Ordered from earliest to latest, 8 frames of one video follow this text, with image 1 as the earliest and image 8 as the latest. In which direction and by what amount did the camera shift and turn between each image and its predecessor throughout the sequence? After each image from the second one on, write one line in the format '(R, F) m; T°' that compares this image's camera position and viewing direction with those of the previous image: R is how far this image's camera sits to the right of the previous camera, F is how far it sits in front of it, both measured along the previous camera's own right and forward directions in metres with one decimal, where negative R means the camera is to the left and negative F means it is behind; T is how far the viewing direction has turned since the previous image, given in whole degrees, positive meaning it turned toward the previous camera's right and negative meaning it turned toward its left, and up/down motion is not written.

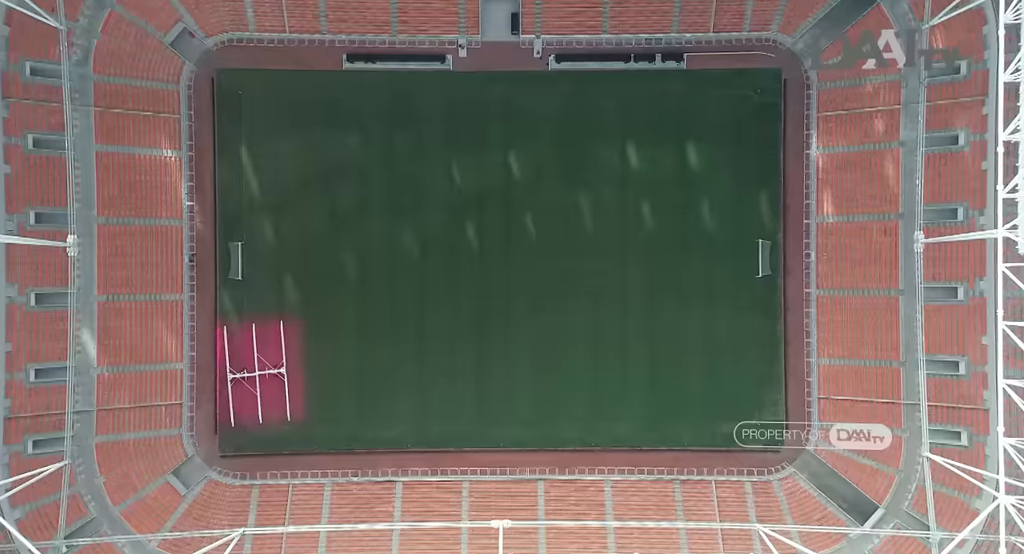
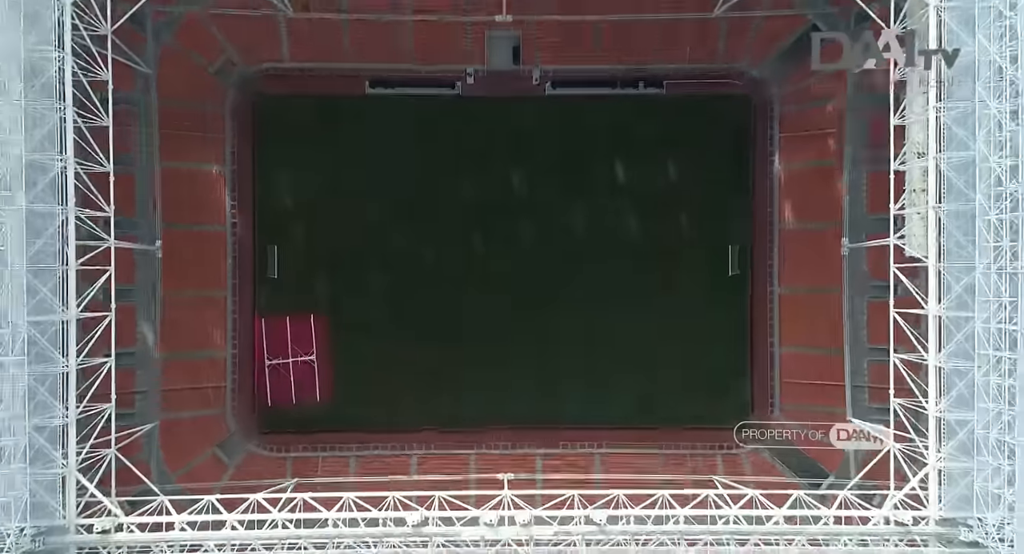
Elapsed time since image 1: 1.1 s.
(-0.1, -3.1) m; 0°
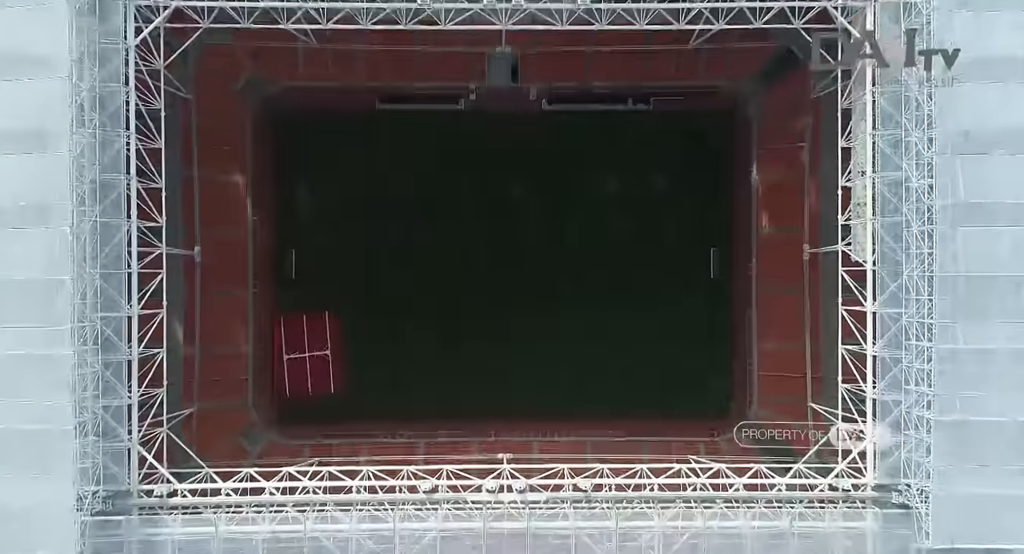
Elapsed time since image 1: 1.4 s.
(0.0, -2.0) m; 0°
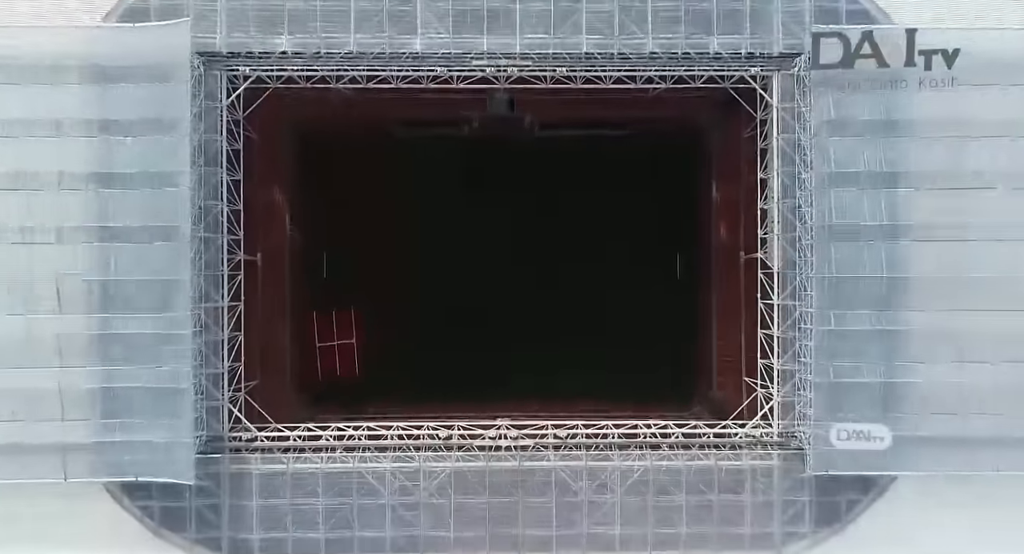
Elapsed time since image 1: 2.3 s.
(+0.1, -4.7) m; 0°
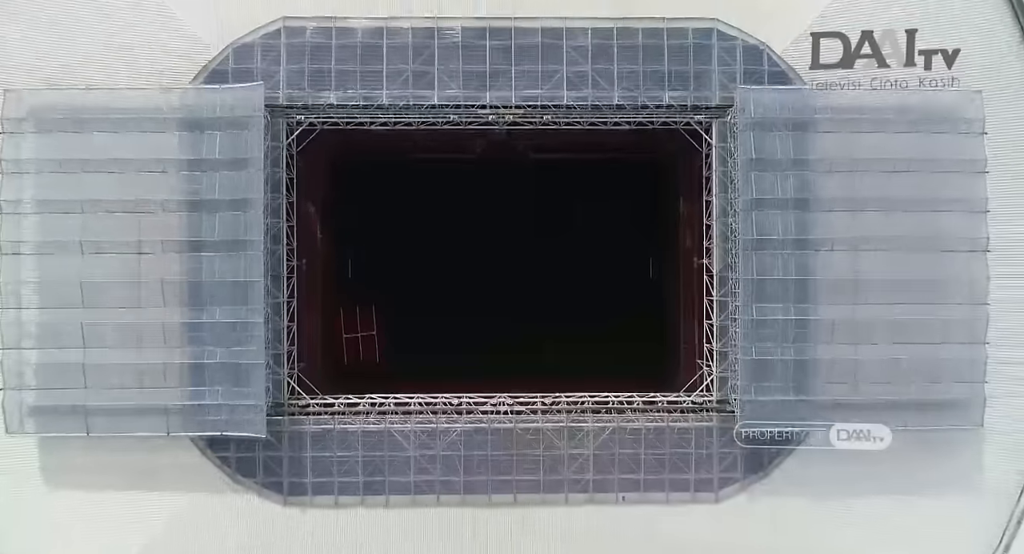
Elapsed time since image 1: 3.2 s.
(+0.1, -5.2) m; 0°
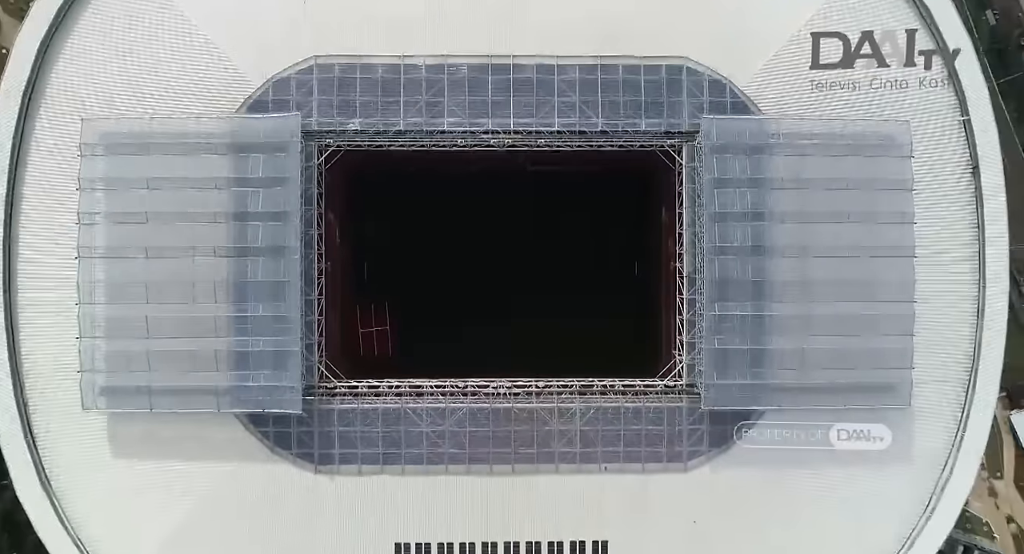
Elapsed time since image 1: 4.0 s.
(0.0, -3.9) m; 0°
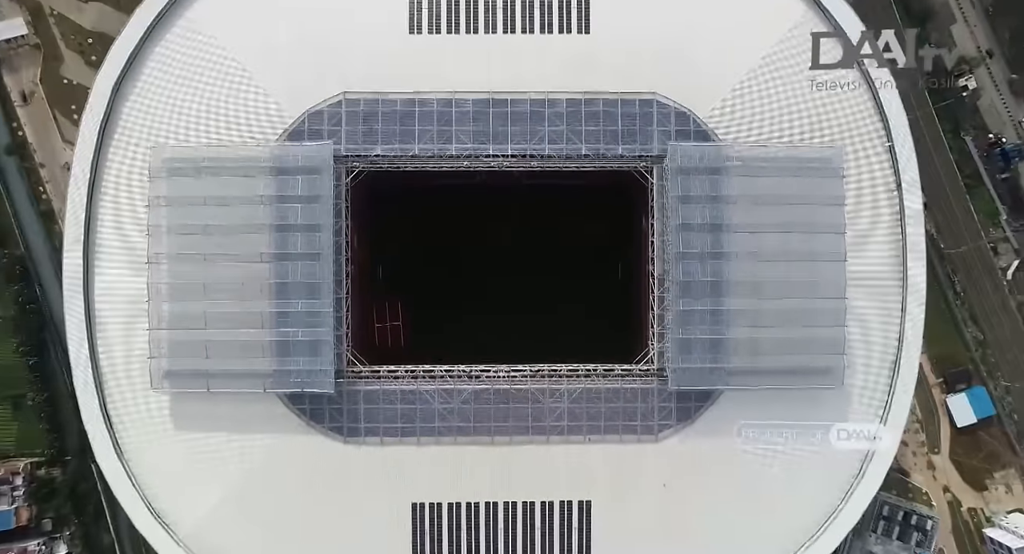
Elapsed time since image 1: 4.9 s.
(+0.1, -5.1) m; 0°
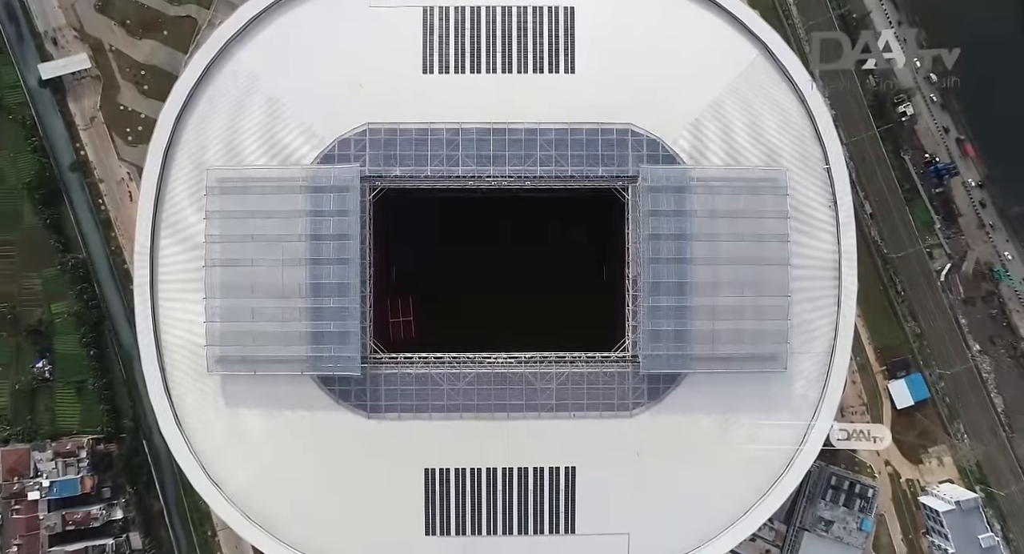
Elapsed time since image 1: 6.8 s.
(+0.1, -6.1) m; 0°
